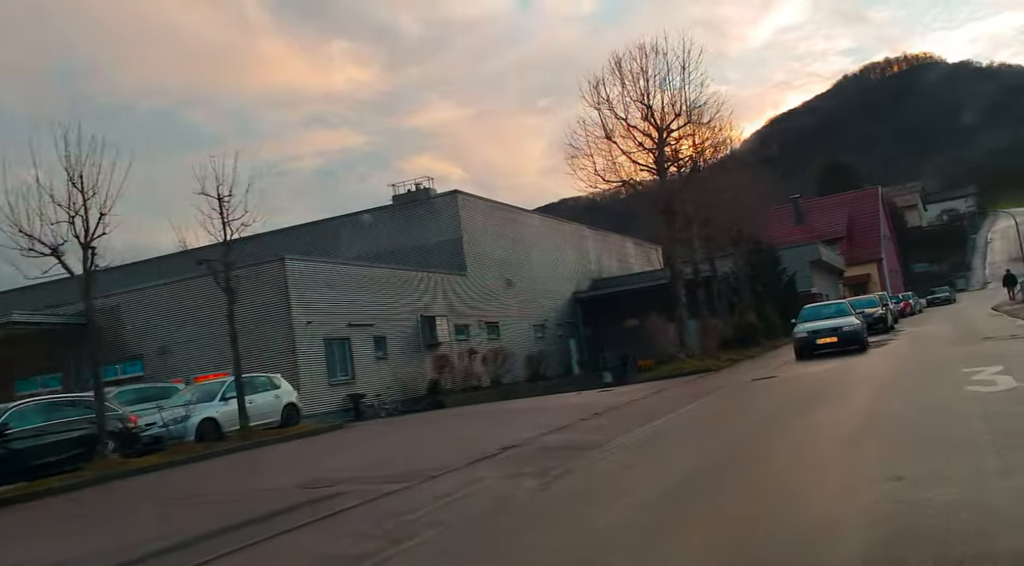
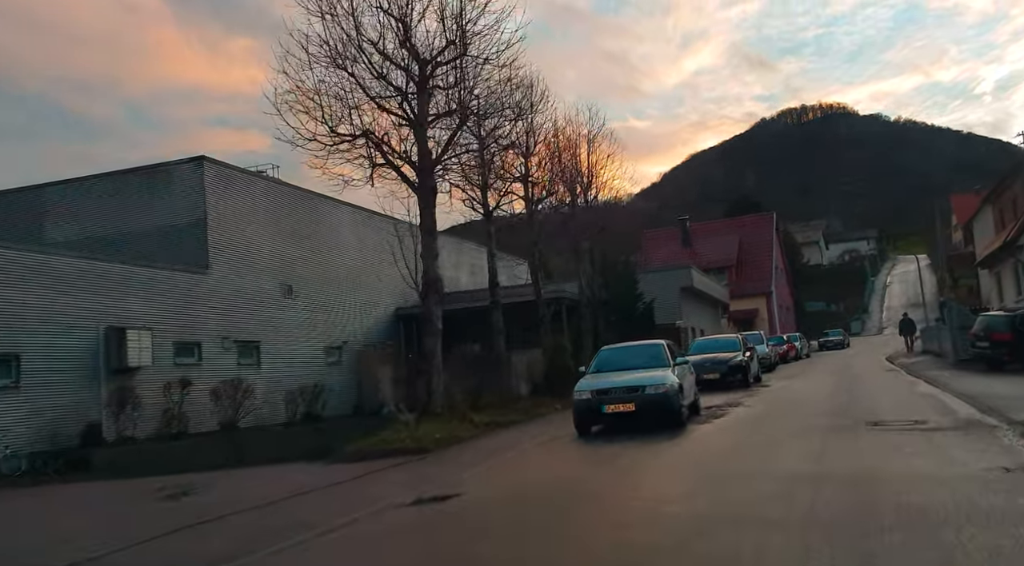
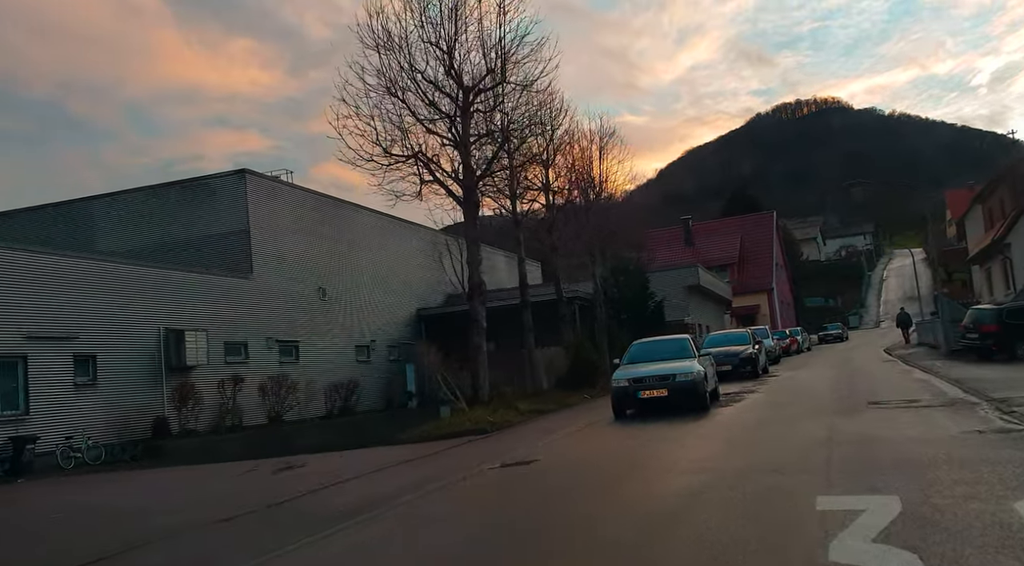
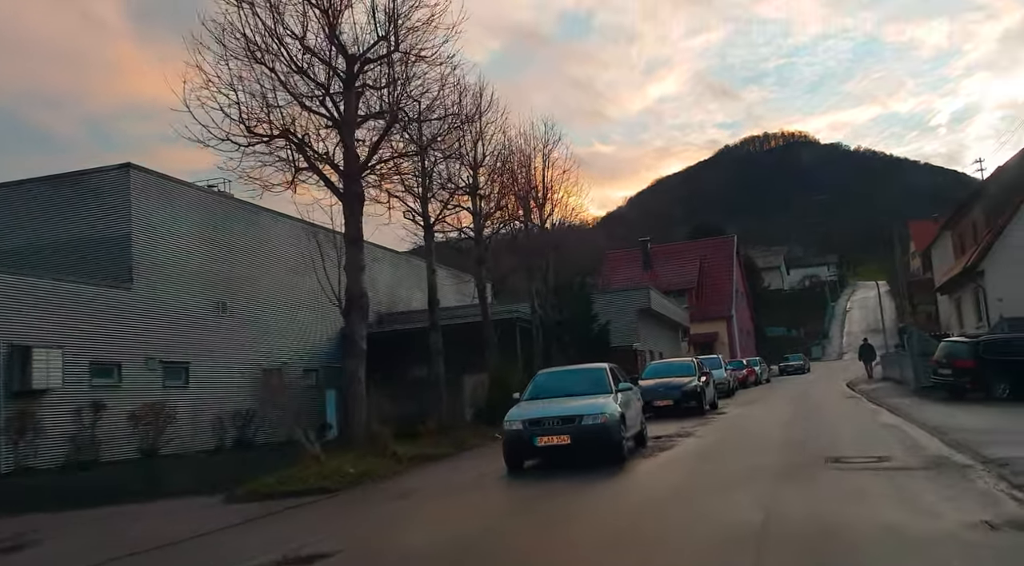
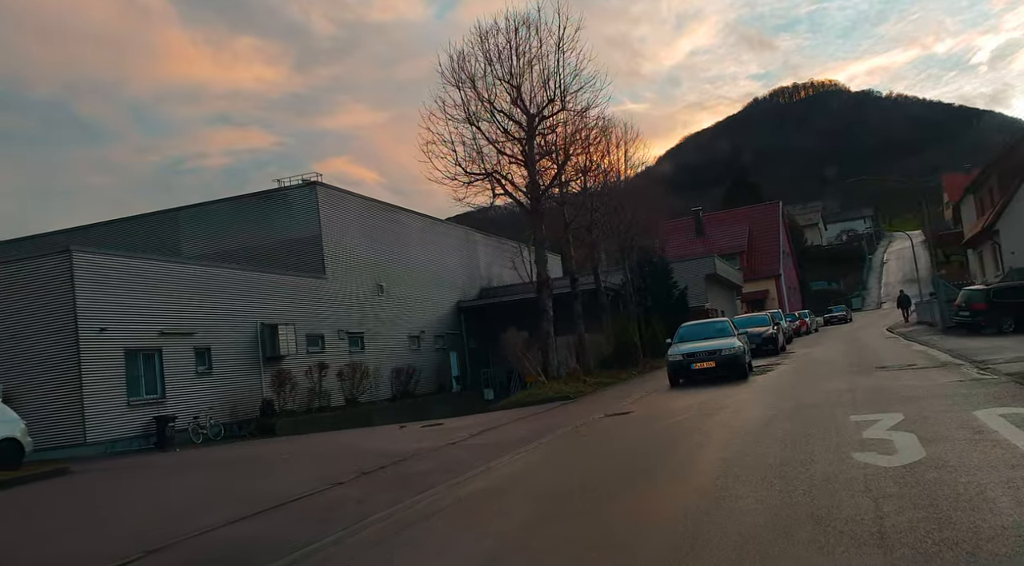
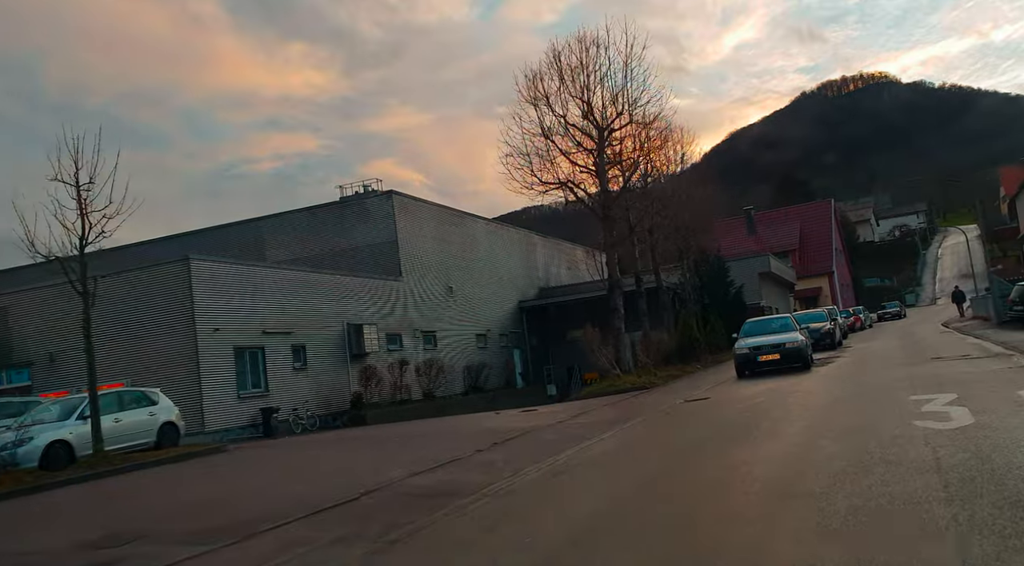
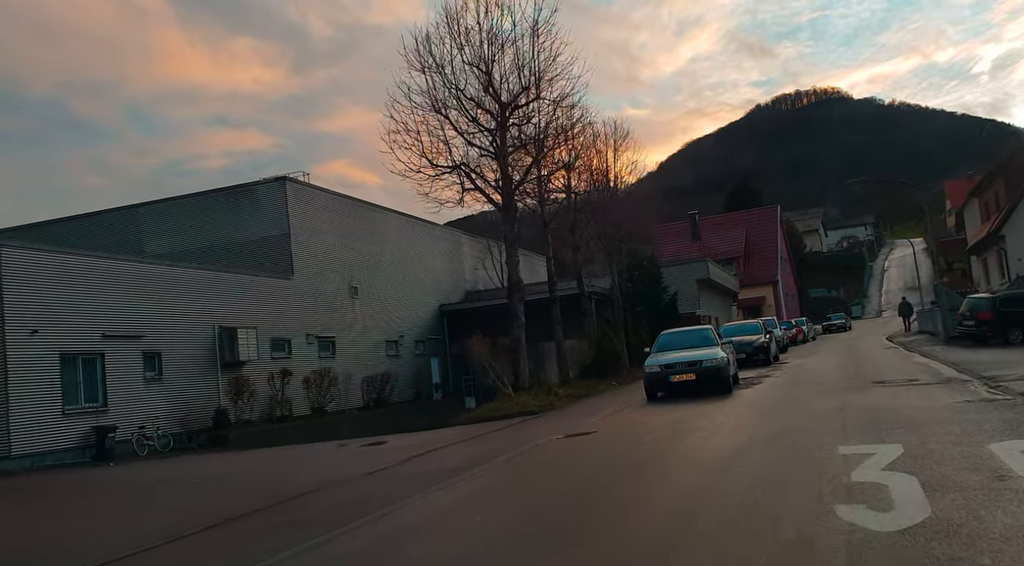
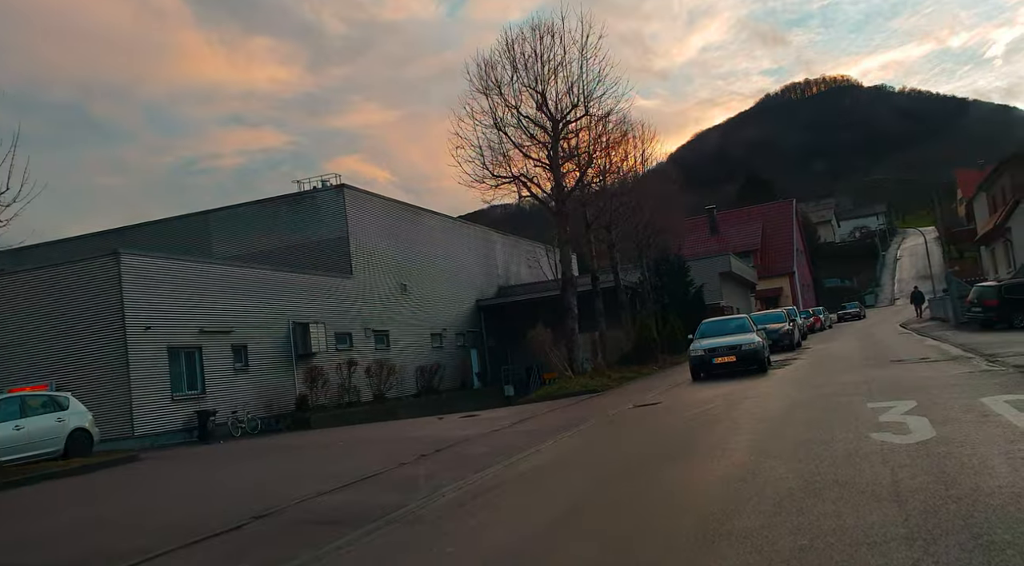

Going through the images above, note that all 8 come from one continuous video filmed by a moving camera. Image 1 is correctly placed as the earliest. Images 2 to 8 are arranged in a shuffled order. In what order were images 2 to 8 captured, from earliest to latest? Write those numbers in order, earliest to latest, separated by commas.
6, 8, 5, 7, 3, 2, 4
